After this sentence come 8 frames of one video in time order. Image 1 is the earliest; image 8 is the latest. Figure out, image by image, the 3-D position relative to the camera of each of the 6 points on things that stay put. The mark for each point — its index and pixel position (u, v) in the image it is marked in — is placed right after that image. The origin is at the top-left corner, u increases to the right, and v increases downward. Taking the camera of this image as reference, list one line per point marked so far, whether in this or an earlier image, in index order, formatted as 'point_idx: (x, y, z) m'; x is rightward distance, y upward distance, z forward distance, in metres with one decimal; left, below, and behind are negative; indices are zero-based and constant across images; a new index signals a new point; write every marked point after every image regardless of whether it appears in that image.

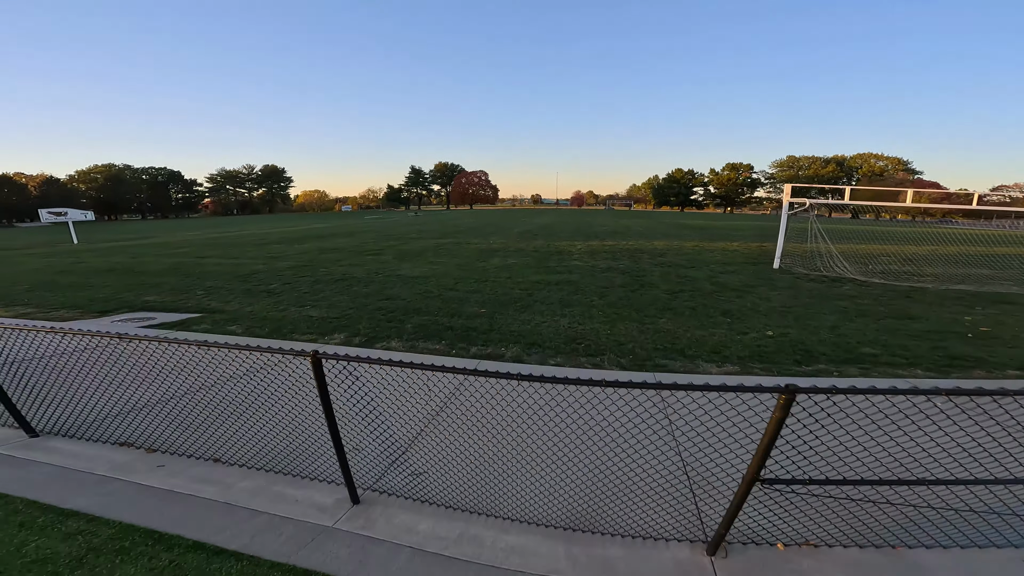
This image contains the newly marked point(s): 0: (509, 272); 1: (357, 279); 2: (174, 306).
0: (-0.1, +0.6, +13.5) m
1: (-4.2, +0.3, +13.1) m
2: (-7.8, -0.4, +11.0) m
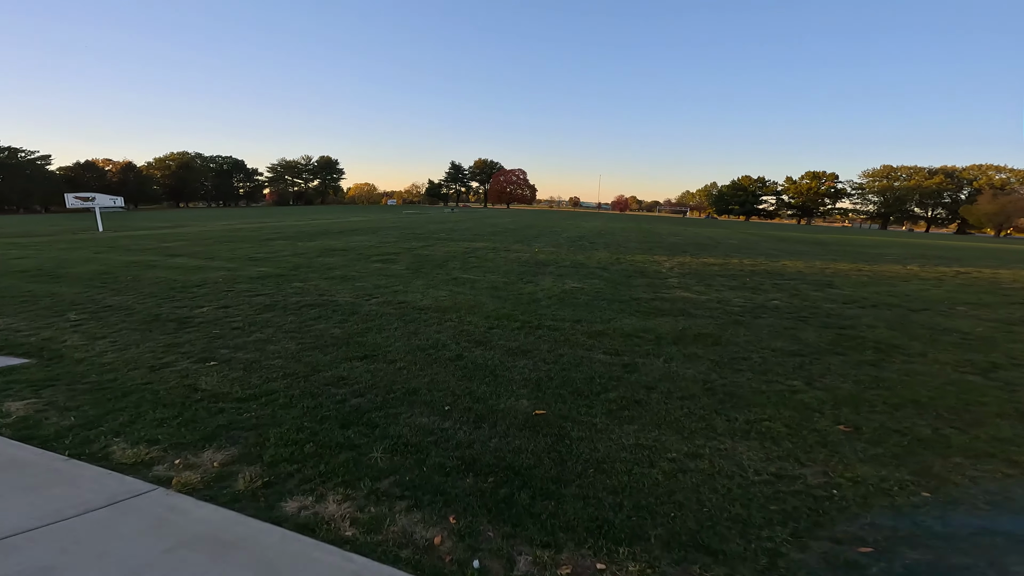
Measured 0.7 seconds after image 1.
0: (+1.2, -0.2, +8.3) m
1: (-2.9, -0.2, +8.2) m
2: (-6.7, -0.7, +6.4) m
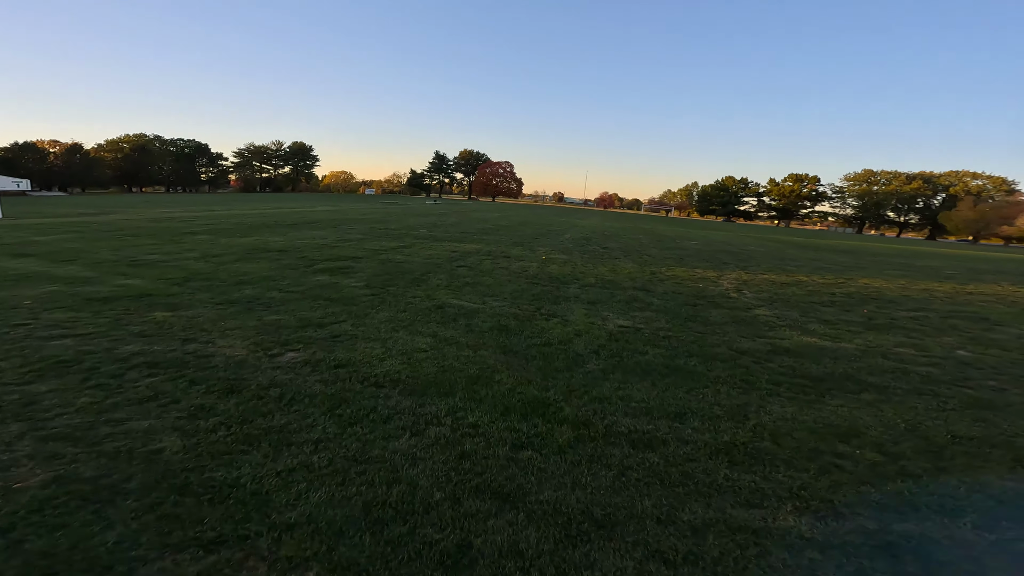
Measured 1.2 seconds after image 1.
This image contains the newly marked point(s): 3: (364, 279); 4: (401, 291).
0: (+1.5, -0.7, +4.8) m
1: (-2.7, -0.7, +4.5) m
2: (-6.3, -1.1, +2.4) m
3: (-2.5, +0.1, +7.8) m
4: (-1.7, -0.1, +7.1) m
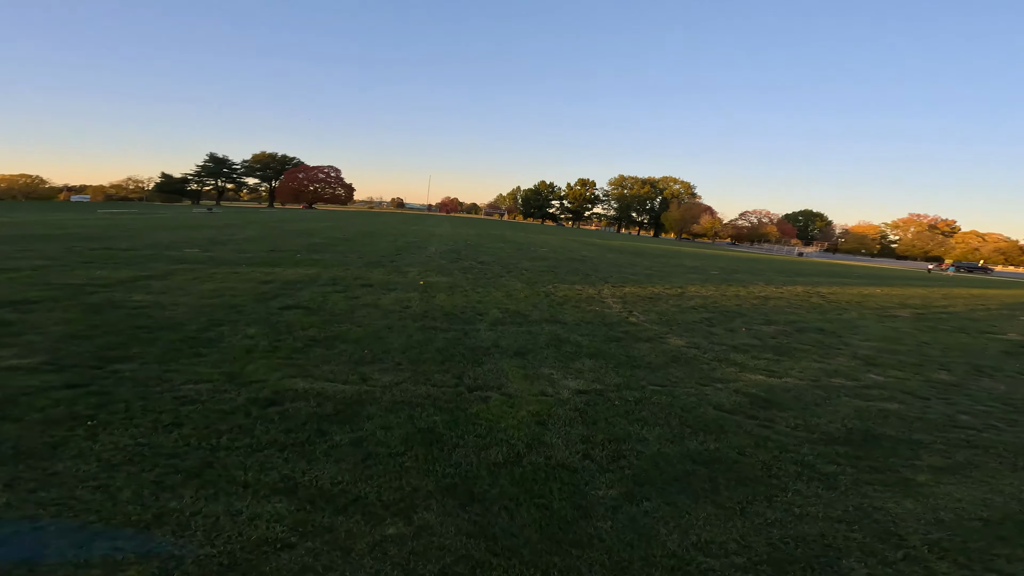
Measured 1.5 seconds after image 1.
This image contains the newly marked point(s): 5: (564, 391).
0: (+1.1, -1.2, +3.3) m
1: (-2.5, -1.4, +1.3) m
2: (-4.8, -2.0, -2.1) m
3: (-3.8, -0.6, +4.4) m
4: (-2.7, -0.7, +4.0) m
5: (+0.6, -0.9, +4.3) m
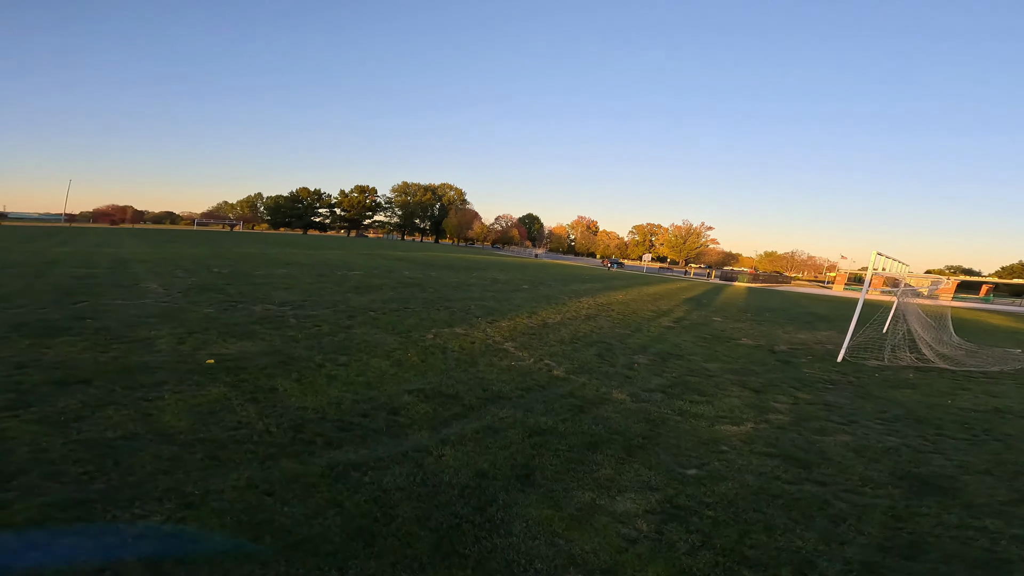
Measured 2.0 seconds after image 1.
0: (+1.9, -1.6, +2.5) m
1: (0.0, -2.1, -1.2) m
2: (-0.1, -2.8, -5.3) m
3: (-2.8, -1.5, +0.7) m
4: (-1.7, -1.6, +1.0) m
5: (+0.9, -1.5, +3.0) m
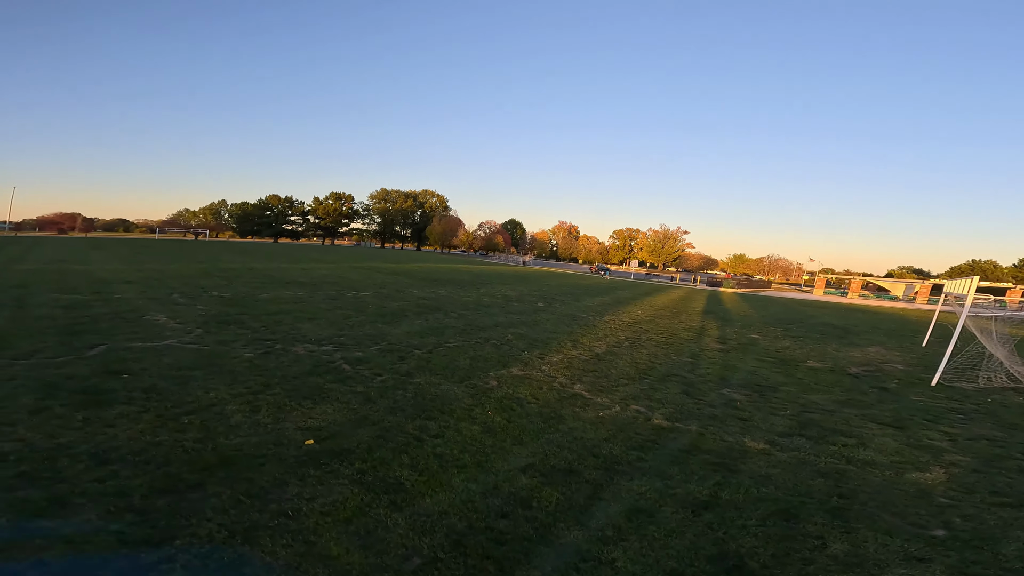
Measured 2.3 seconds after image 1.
0: (+3.3, -2.0, +2.0) m
1: (+1.6, -2.5, -1.8) m
2: (+1.8, -3.1, -5.9) m
3: (-1.3, -2.0, 0.0) m
4: (-0.3, -2.0, +0.3) m
5: (+2.2, -1.9, +2.5) m
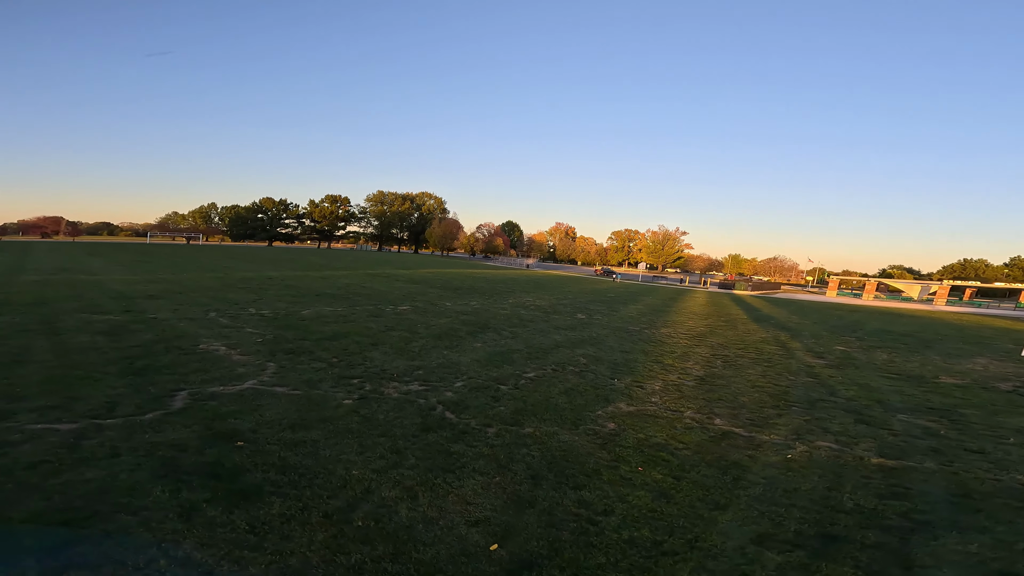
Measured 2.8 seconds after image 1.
0: (+5.1, -2.4, +1.2) m
1: (+3.5, -2.8, -2.6) m
2: (+3.7, -3.5, -6.7) m
3: (+0.5, -2.4, -0.9) m
4: (+1.6, -2.4, -0.5) m
5: (+4.1, -2.3, +1.7) m
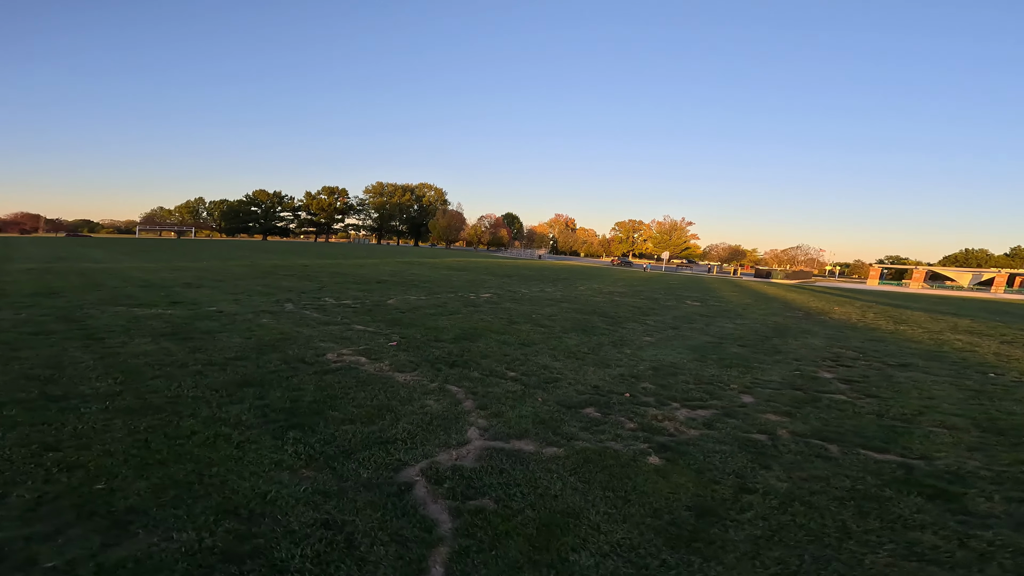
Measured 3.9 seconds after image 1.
0: (+8.8, -2.1, -1.7) m
1: (+7.3, -2.6, -5.5) m
2: (+7.5, -3.3, -9.6) m
3: (+4.2, -2.2, -3.9) m
4: (+5.3, -2.2, -3.5) m
5: (+7.7, -2.0, -1.3) m
